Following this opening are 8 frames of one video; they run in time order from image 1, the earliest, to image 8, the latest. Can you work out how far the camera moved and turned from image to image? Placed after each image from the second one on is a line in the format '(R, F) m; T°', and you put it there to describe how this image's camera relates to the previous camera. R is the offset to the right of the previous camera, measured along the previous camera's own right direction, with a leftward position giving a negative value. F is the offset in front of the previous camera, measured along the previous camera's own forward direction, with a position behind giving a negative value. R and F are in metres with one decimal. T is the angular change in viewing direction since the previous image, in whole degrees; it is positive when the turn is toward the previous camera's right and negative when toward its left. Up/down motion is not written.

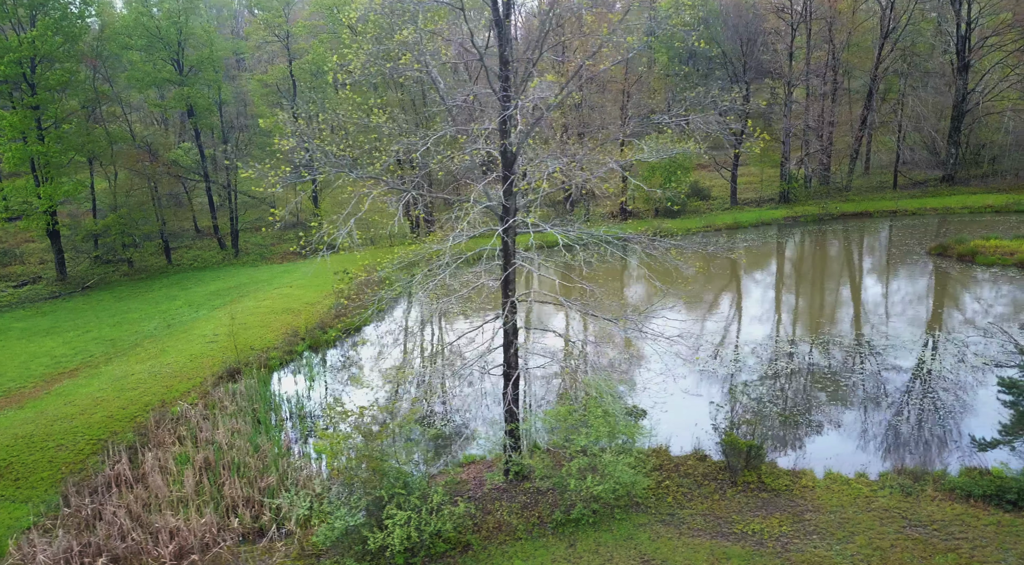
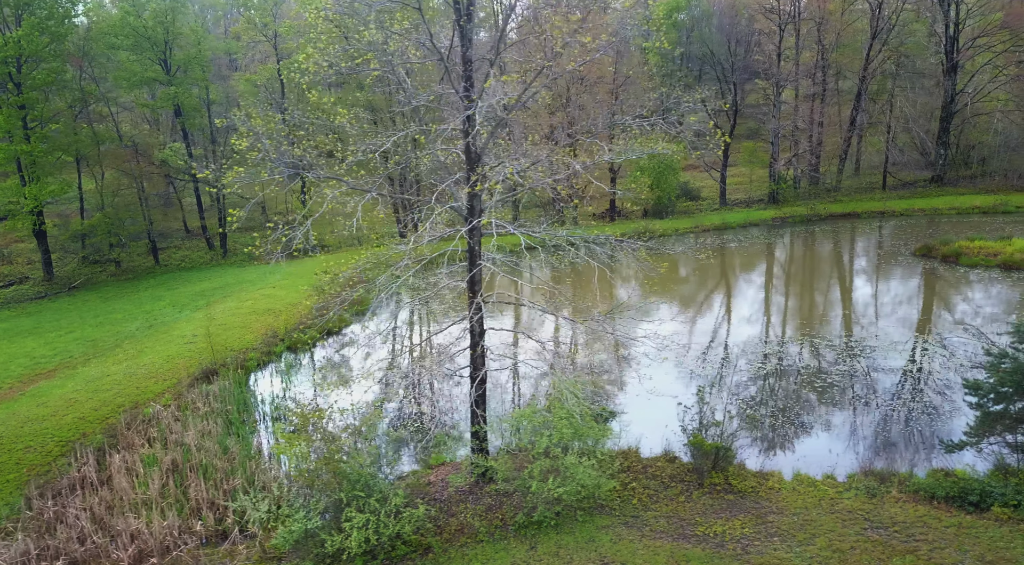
(+0.4, 0.0) m; 0°
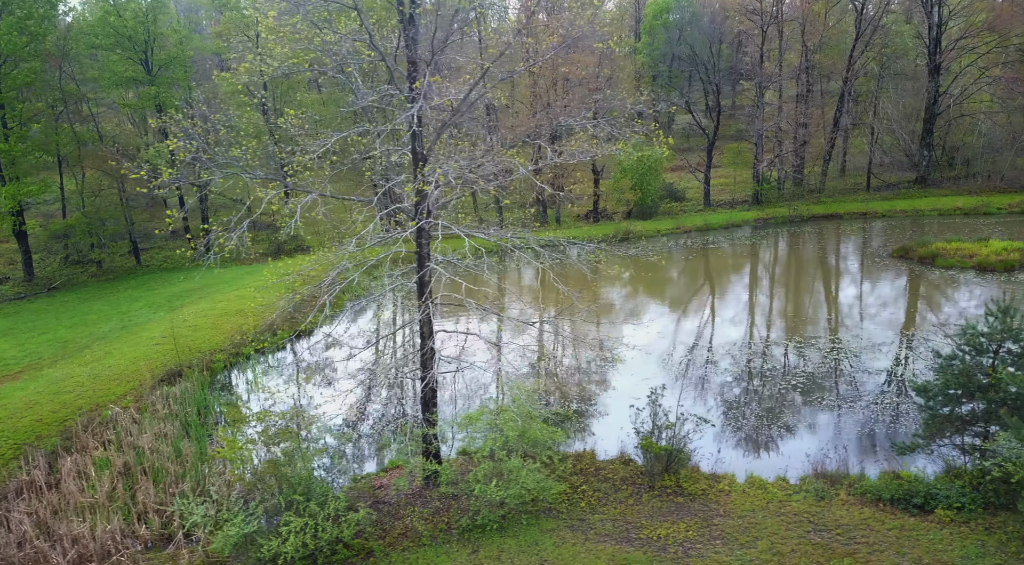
(+0.6, 0.0) m; 0°
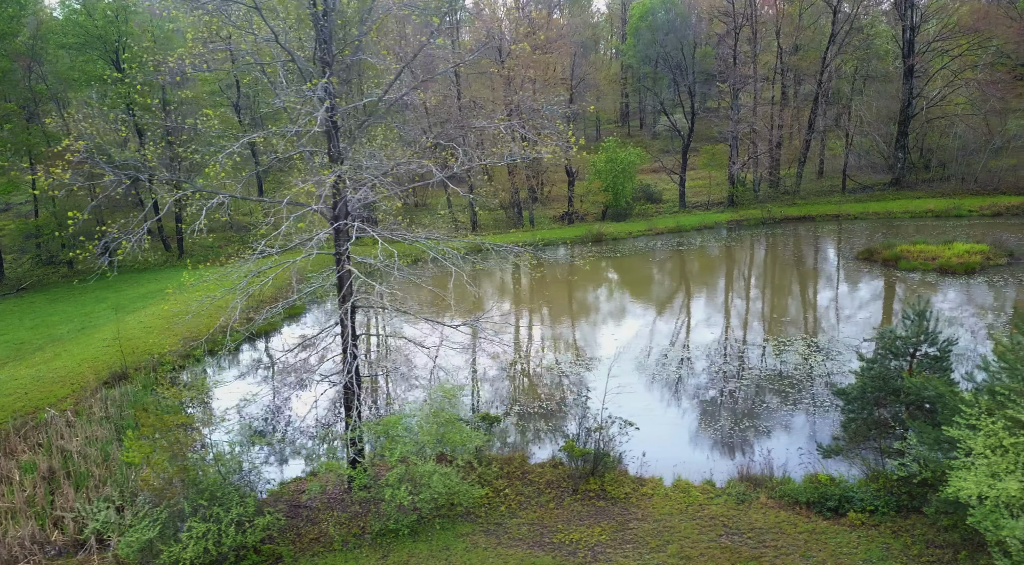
(+0.9, 0.0) m; +1°
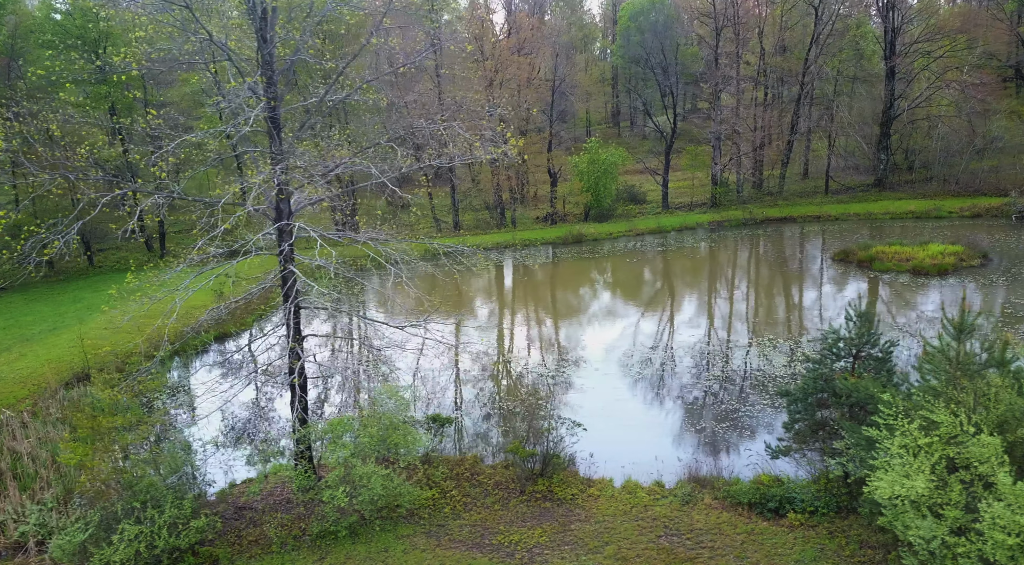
(+0.6, 0.0) m; 0°
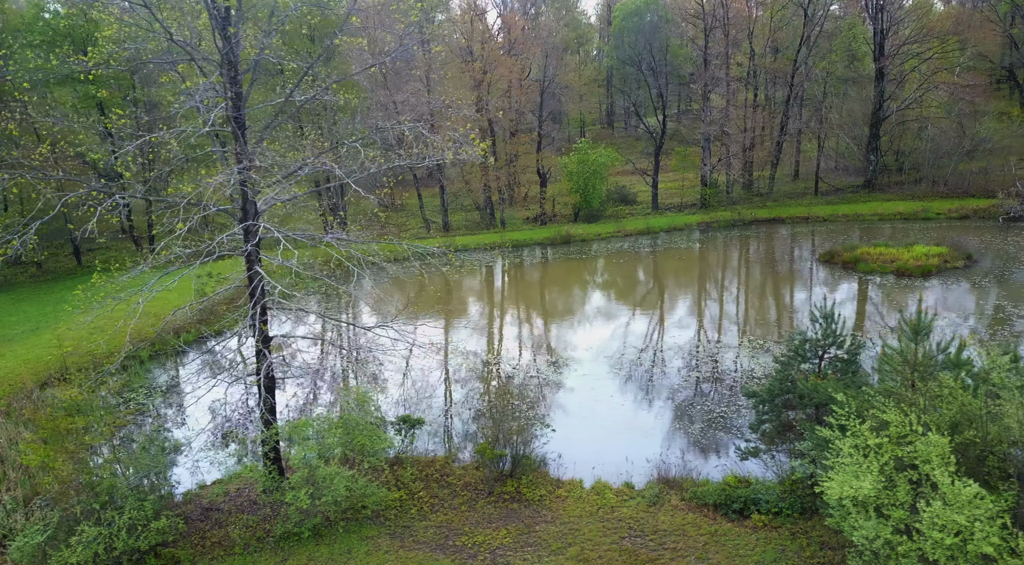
(+0.4, 0.0) m; 0°
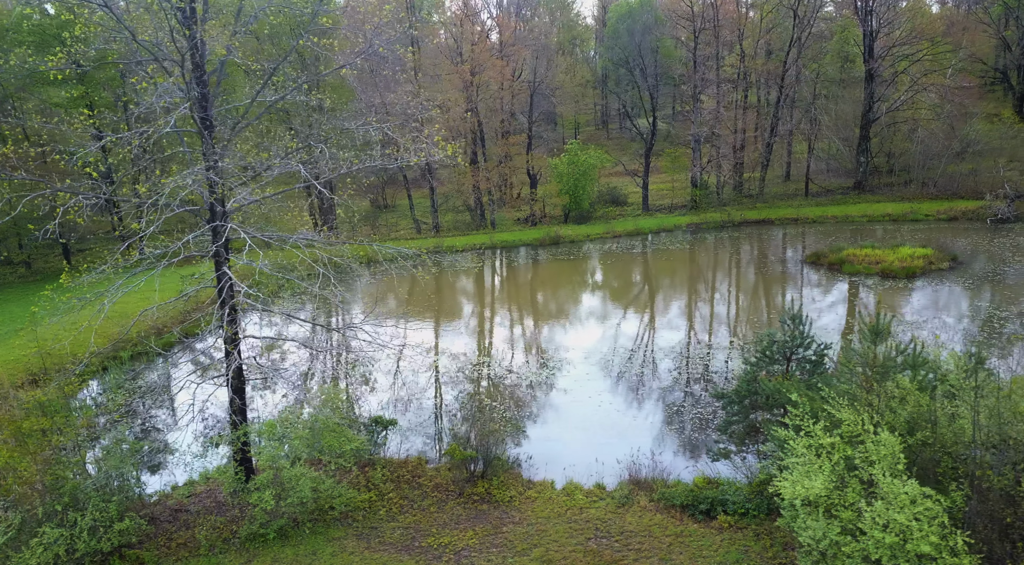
(+0.3, 0.0) m; 0°
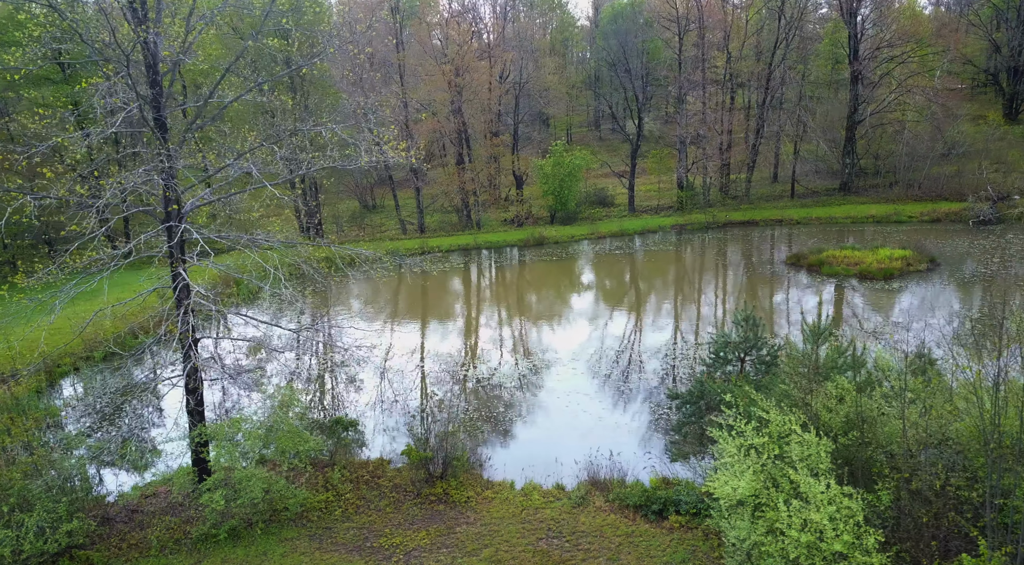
(+0.5, 0.0) m; 0°
